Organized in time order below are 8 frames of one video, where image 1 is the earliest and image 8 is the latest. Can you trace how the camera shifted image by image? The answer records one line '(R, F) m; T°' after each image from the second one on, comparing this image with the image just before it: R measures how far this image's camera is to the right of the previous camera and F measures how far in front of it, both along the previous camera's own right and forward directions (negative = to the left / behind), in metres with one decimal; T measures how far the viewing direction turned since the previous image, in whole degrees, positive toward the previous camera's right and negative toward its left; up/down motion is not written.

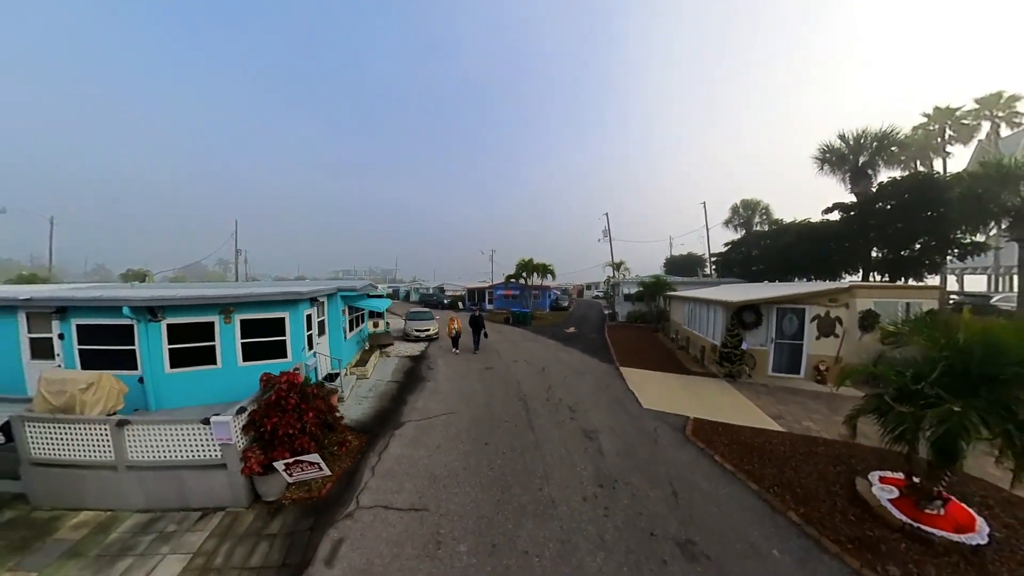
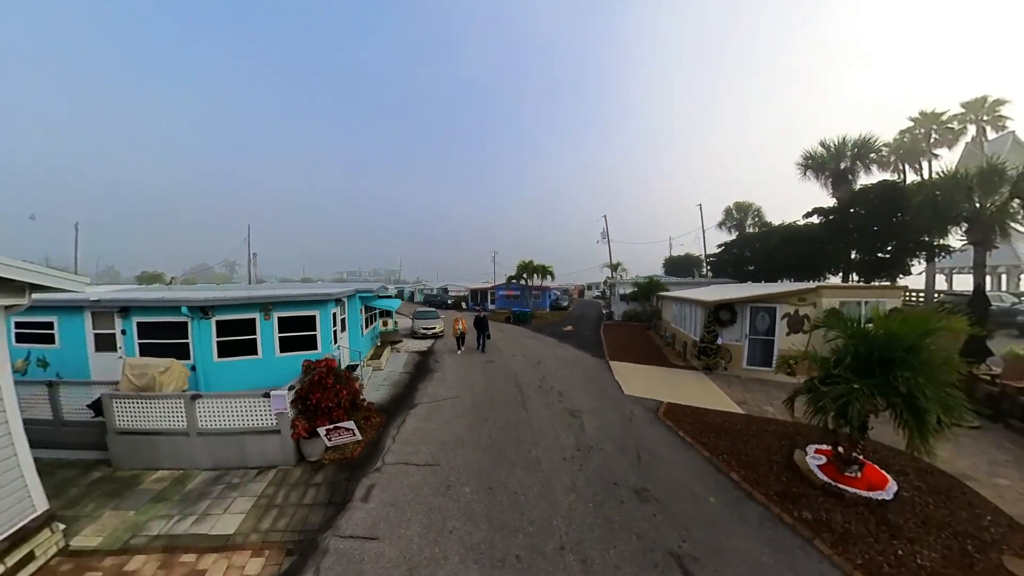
(+0.2, -1.1) m; -1°
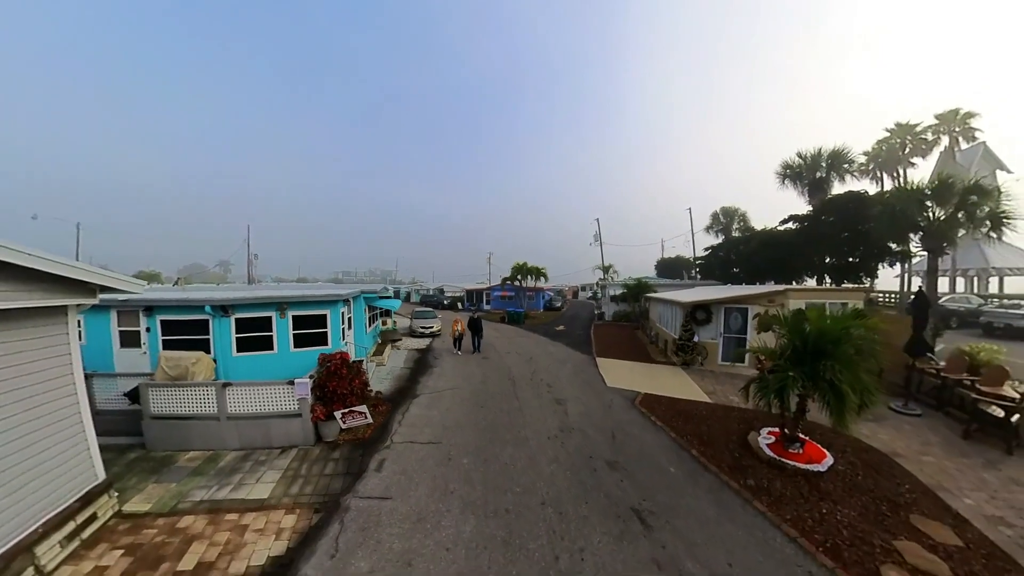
(+0.1, -0.9) m; +1°
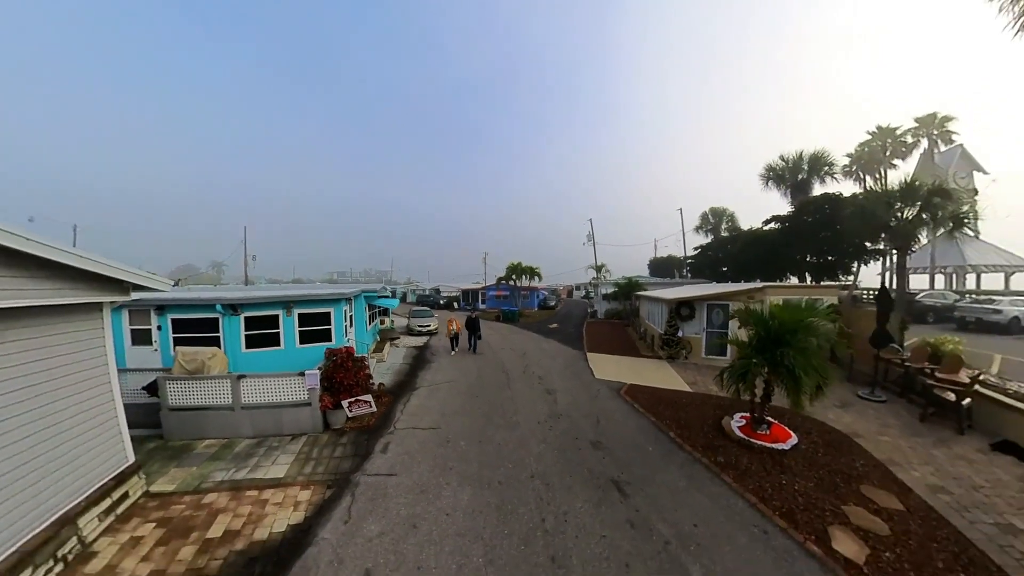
(+0.1, -0.6) m; +1°
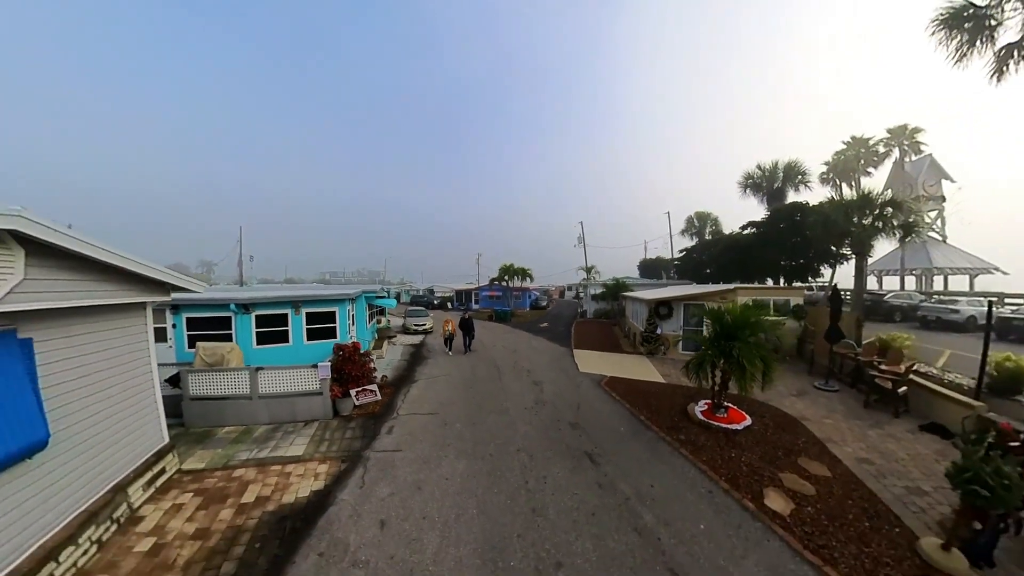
(+0.1, -0.9) m; +1°
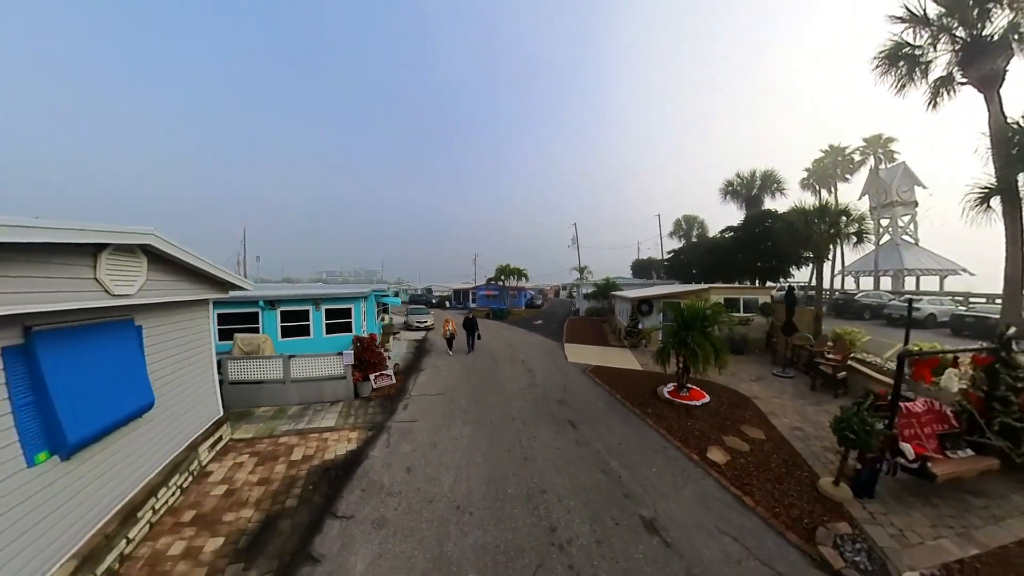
(0.0, -1.4) m; +1°
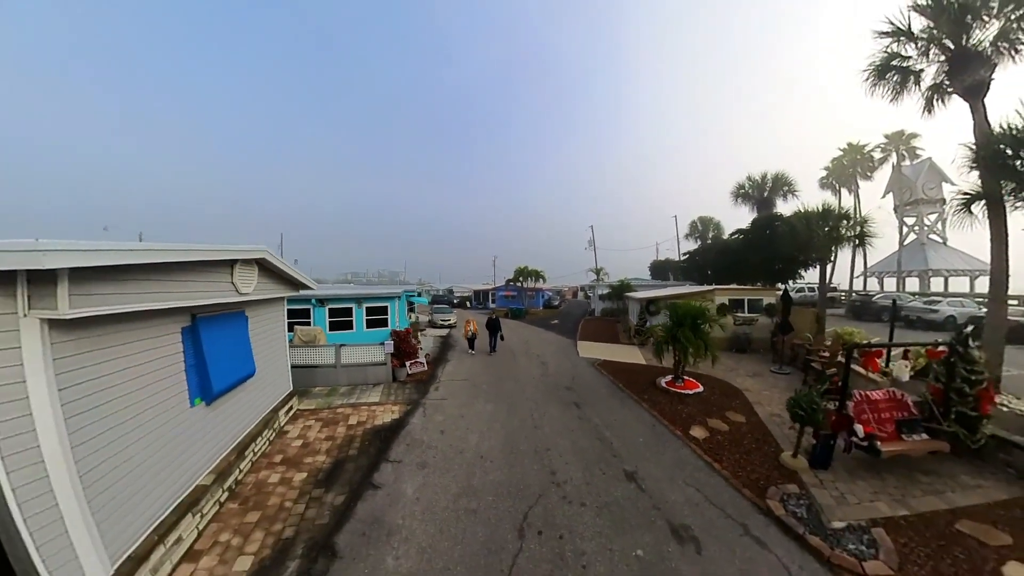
(+0.2, -1.5) m; -3°
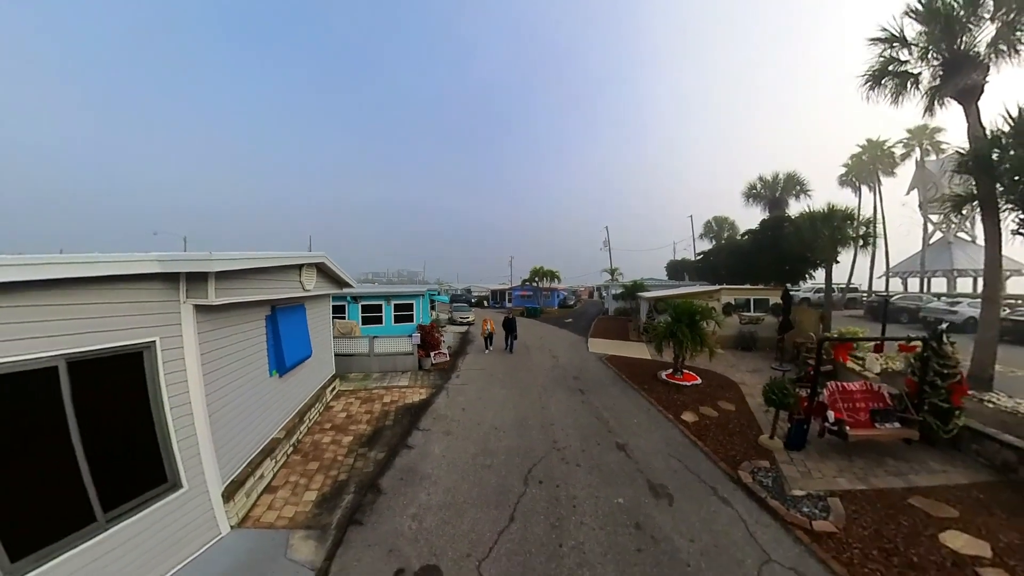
(+0.2, -1.2) m; -3°
